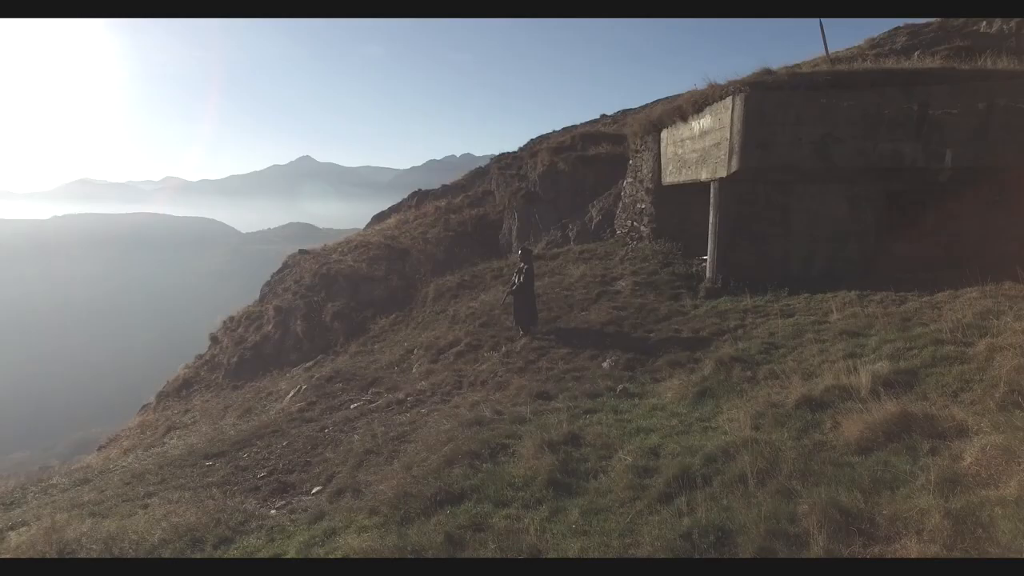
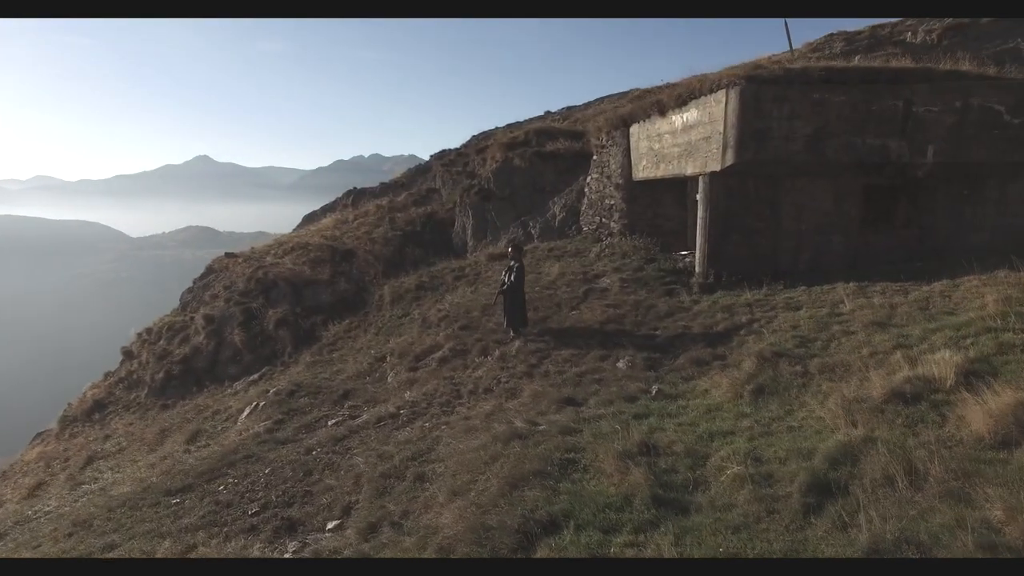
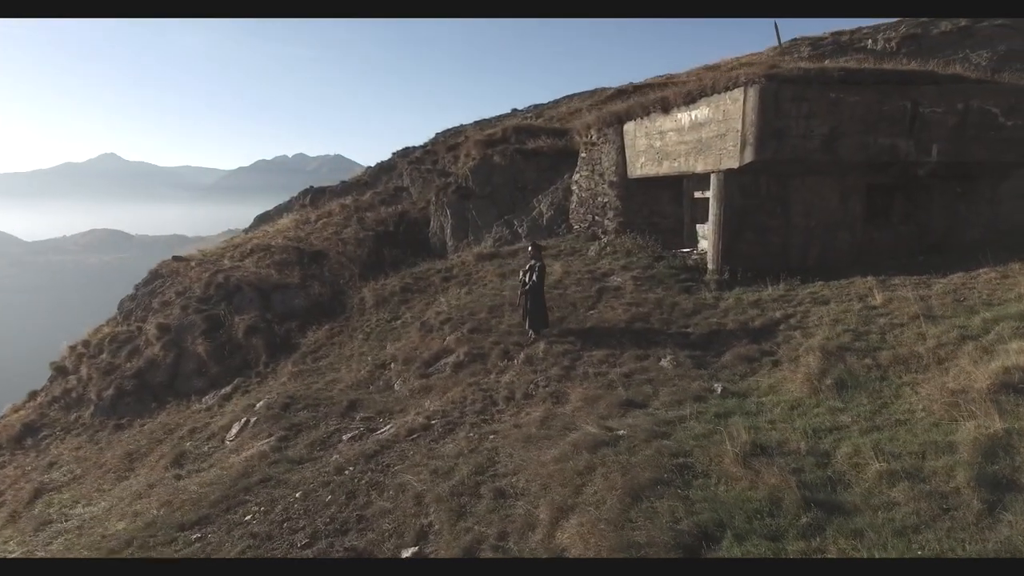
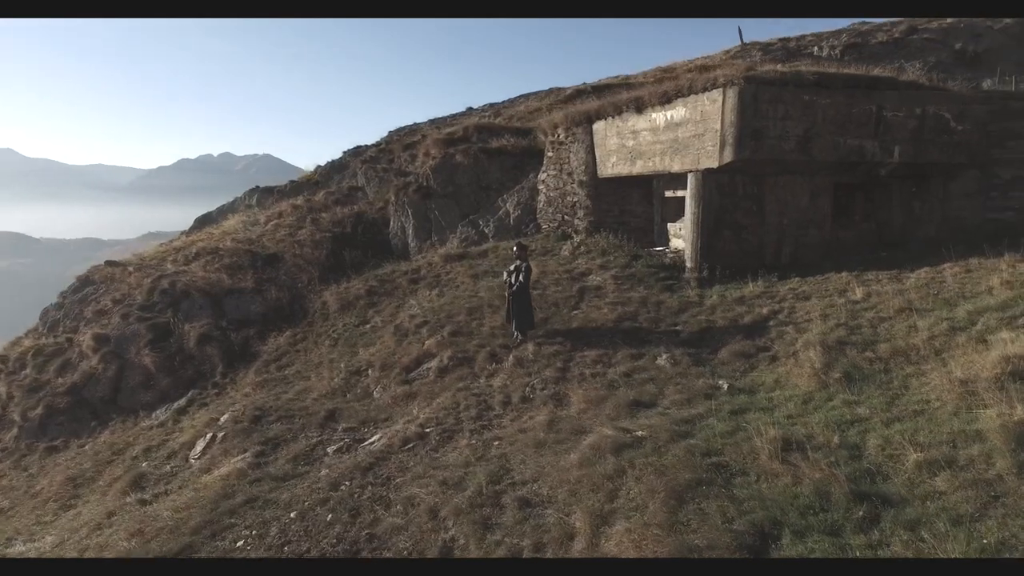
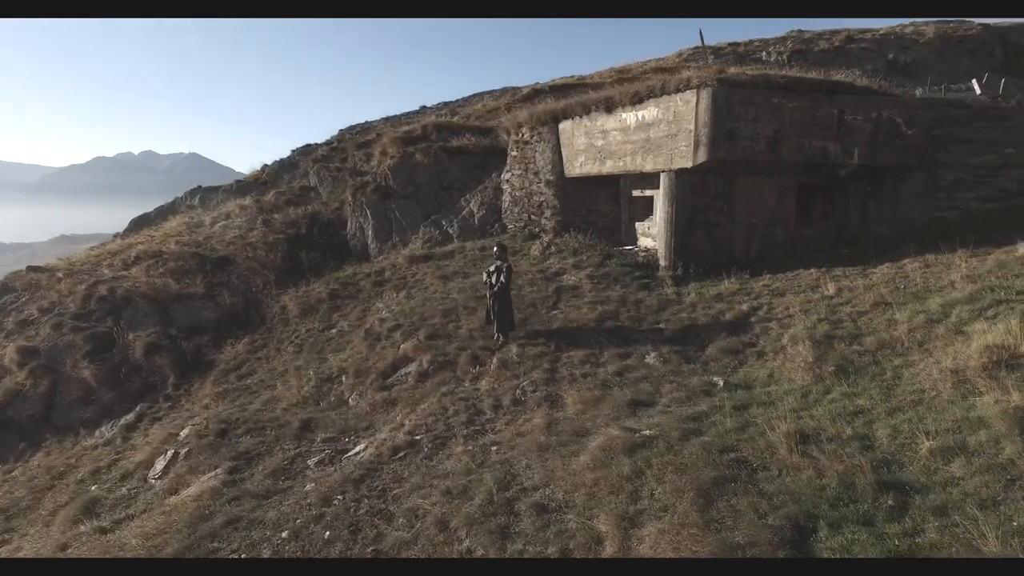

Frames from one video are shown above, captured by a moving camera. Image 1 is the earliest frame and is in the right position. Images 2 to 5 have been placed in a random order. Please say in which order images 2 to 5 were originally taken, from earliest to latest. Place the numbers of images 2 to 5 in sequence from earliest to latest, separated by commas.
2, 3, 4, 5
